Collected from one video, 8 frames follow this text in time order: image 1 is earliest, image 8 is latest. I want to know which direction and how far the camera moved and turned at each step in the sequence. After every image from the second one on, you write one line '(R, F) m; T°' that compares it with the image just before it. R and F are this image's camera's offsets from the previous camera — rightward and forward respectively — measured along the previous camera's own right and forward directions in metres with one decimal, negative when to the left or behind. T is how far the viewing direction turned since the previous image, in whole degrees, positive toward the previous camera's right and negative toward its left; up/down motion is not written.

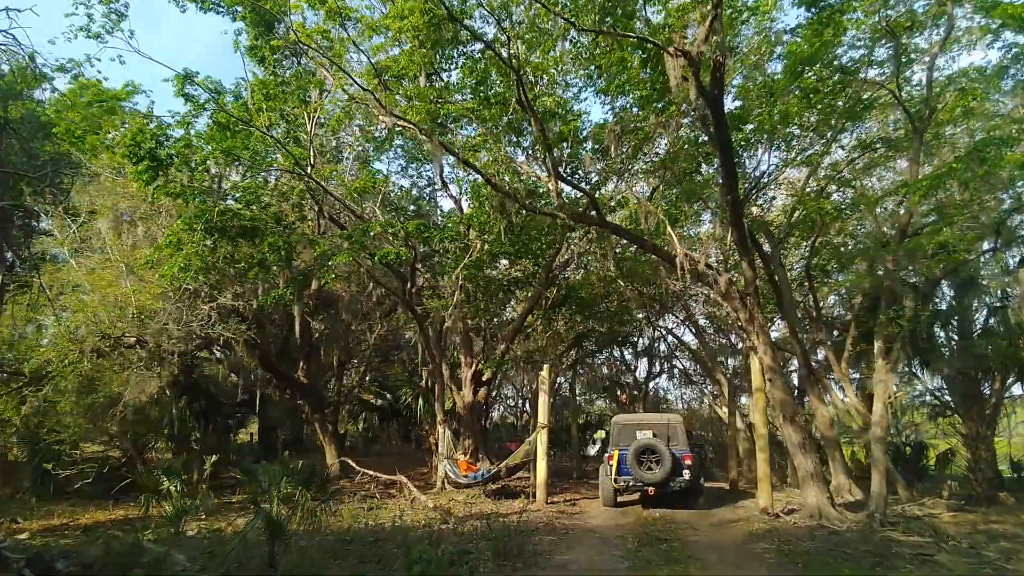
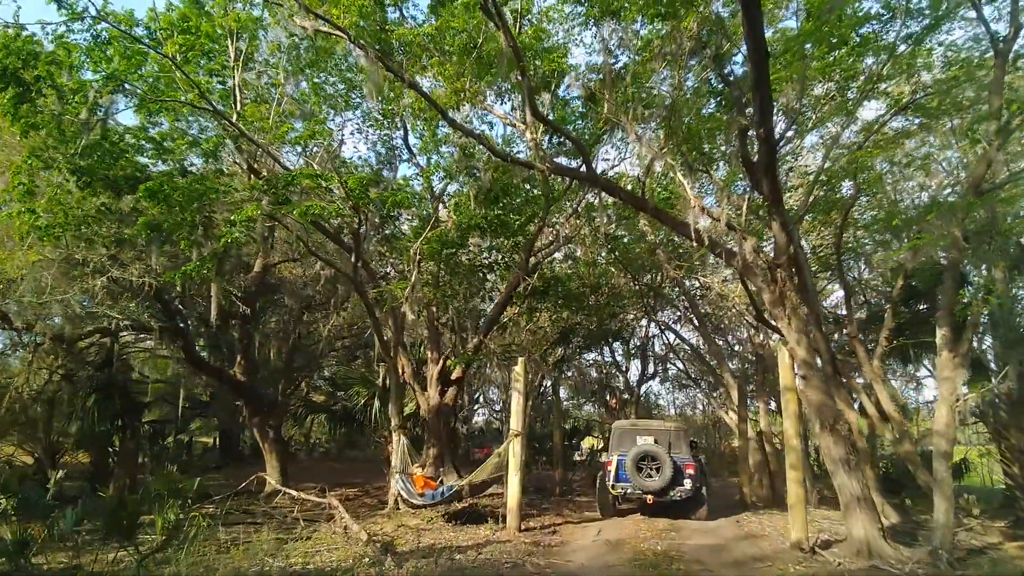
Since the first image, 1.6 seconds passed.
(+0.4, +2.5) m; +1°
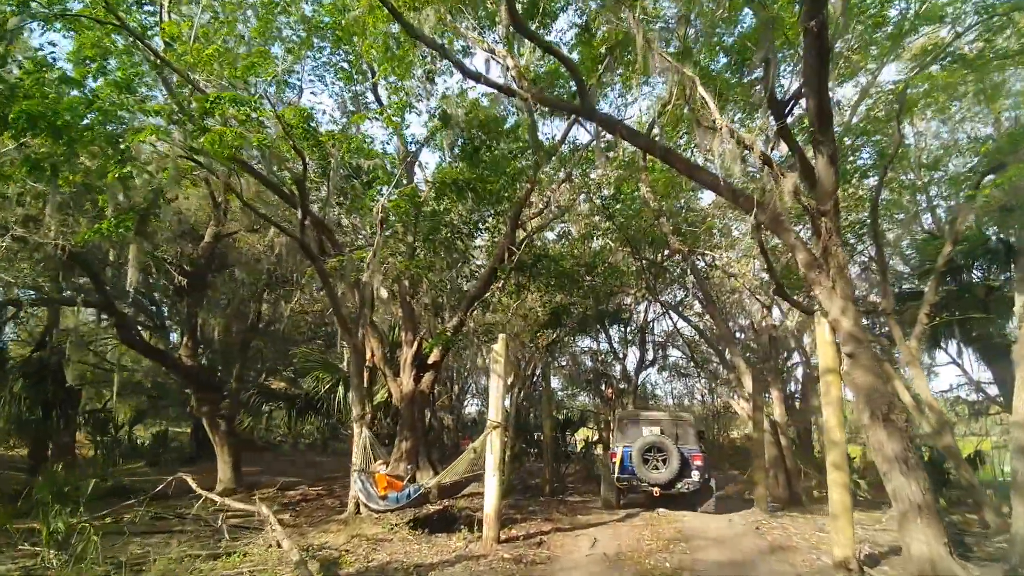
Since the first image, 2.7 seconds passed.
(+0.2, +1.8) m; 0°
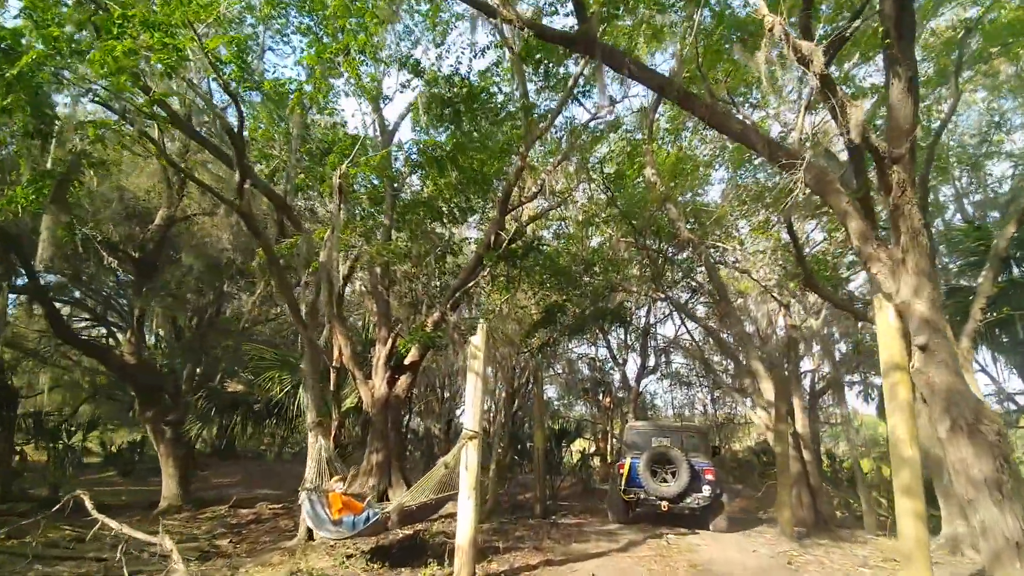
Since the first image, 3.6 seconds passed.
(+0.2, +1.6) m; 0°
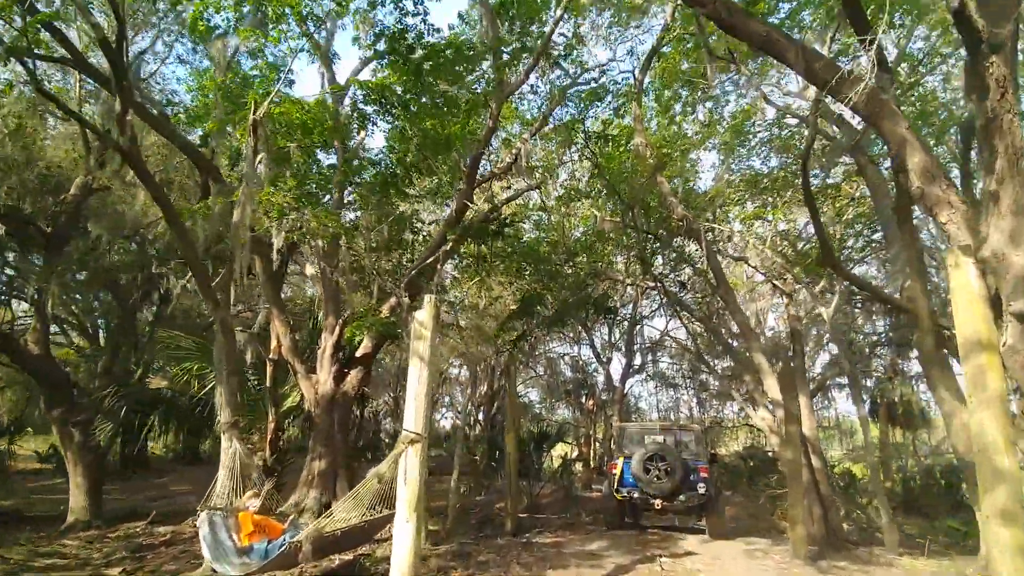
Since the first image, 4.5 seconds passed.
(+0.2, +1.6) m; +1°
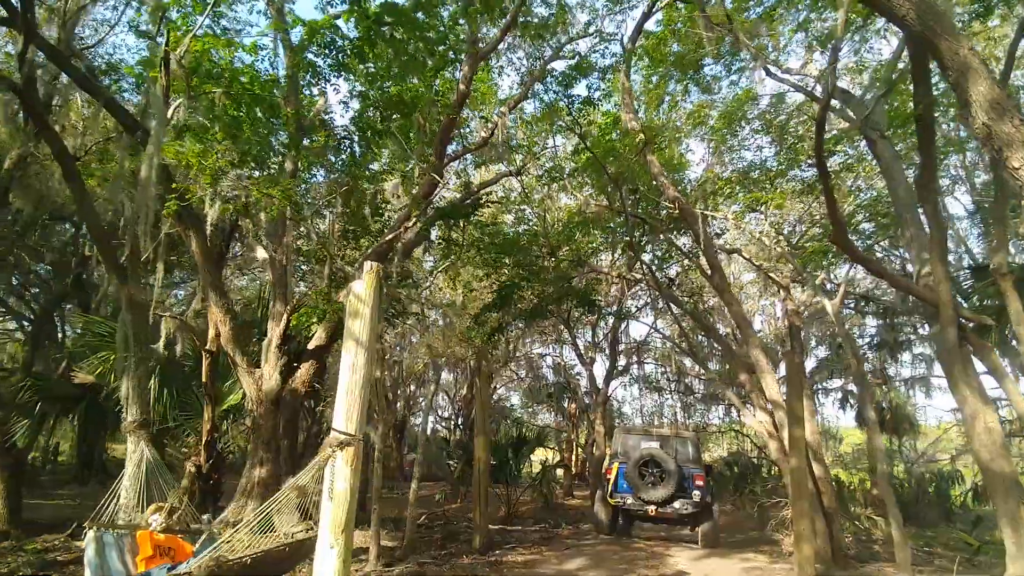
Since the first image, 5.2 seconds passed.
(+0.2, +1.1) m; +1°
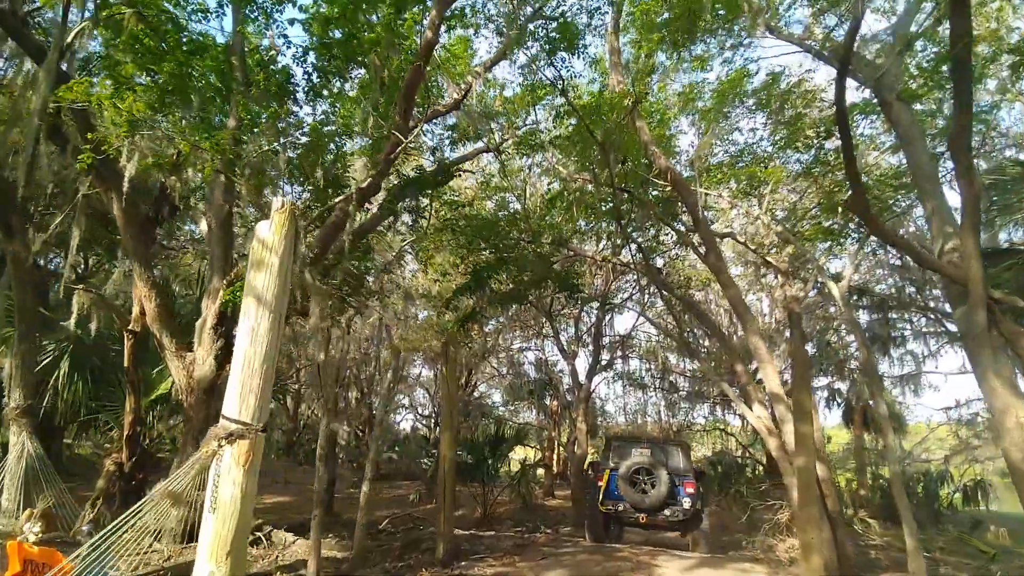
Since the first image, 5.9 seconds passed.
(+0.2, +1.0) m; +1°
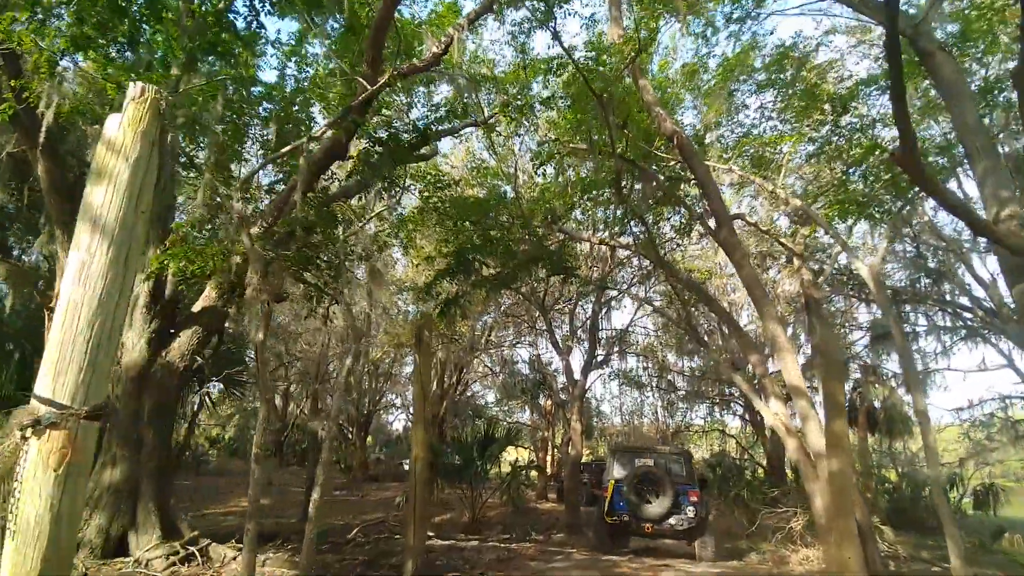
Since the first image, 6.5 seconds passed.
(+0.1, +1.0) m; 0°
